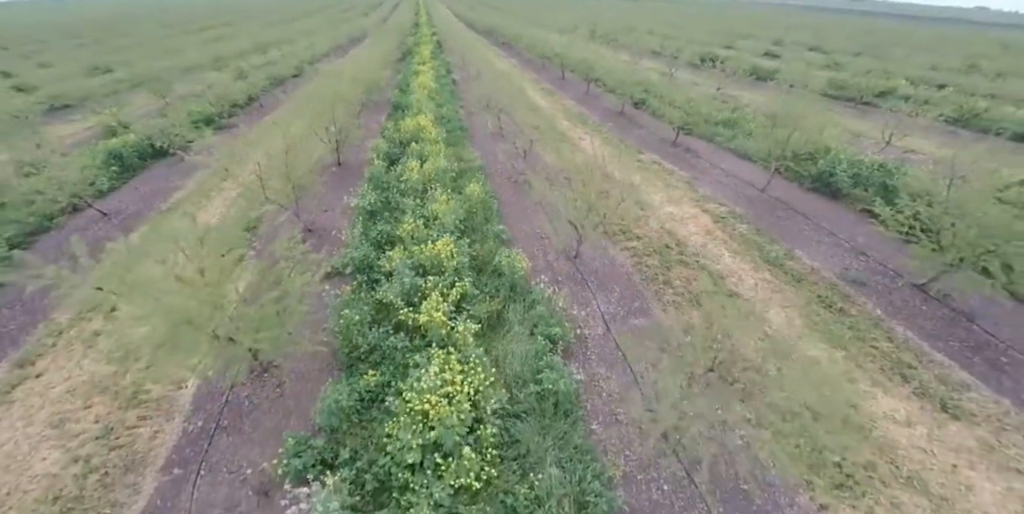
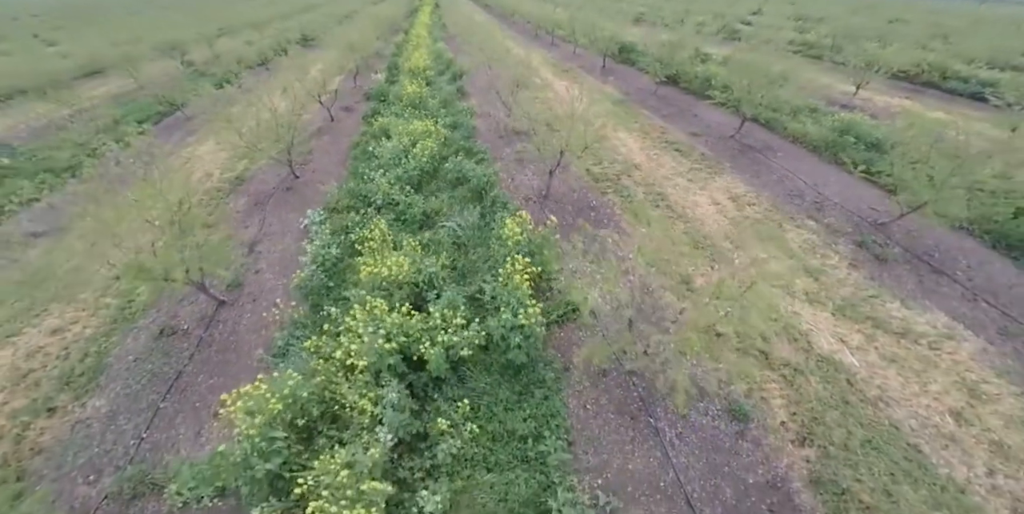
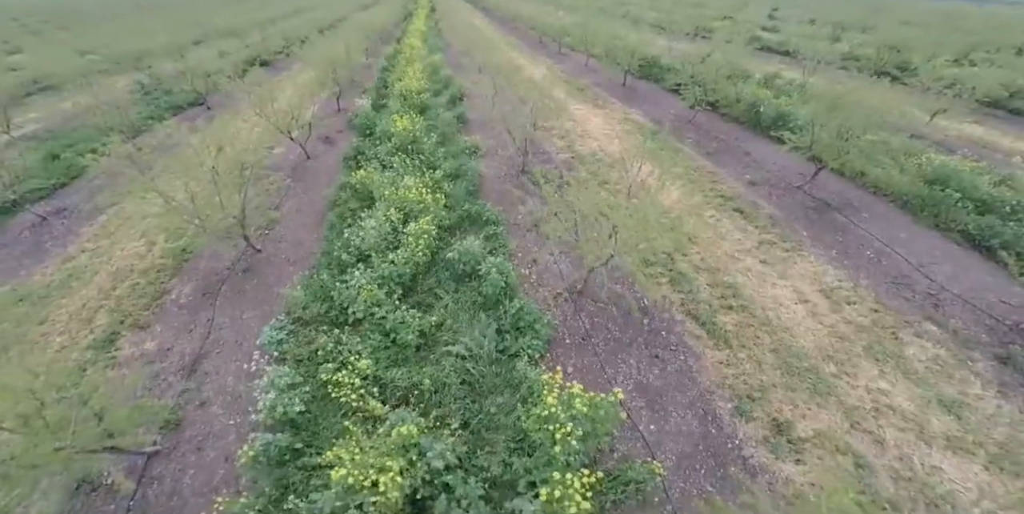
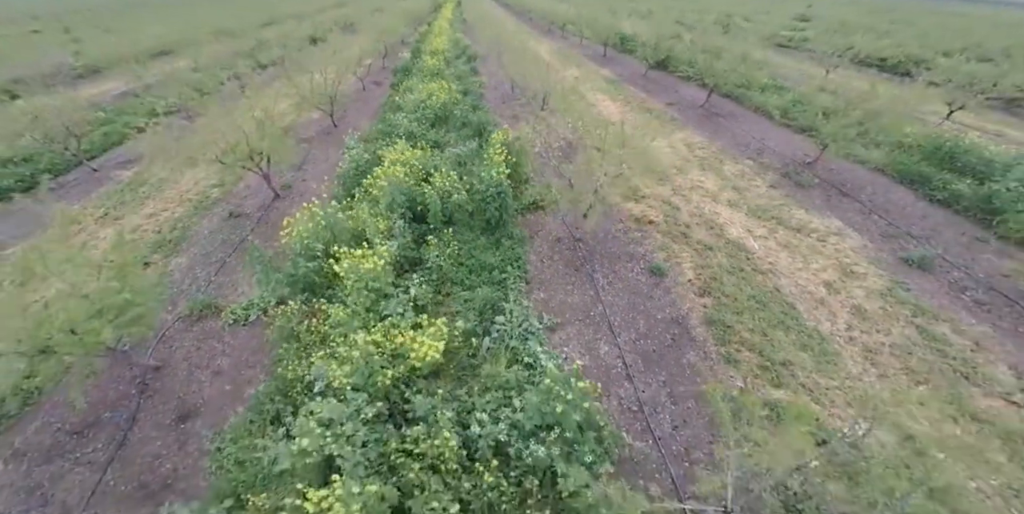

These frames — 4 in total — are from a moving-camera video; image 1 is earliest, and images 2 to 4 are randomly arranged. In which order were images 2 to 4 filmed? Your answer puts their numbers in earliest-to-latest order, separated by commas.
3, 2, 4
